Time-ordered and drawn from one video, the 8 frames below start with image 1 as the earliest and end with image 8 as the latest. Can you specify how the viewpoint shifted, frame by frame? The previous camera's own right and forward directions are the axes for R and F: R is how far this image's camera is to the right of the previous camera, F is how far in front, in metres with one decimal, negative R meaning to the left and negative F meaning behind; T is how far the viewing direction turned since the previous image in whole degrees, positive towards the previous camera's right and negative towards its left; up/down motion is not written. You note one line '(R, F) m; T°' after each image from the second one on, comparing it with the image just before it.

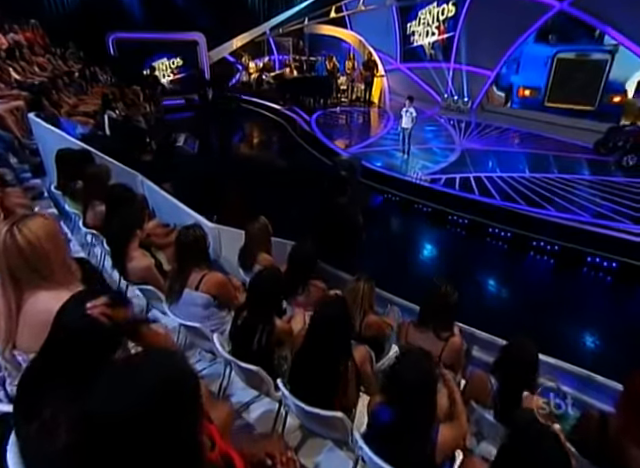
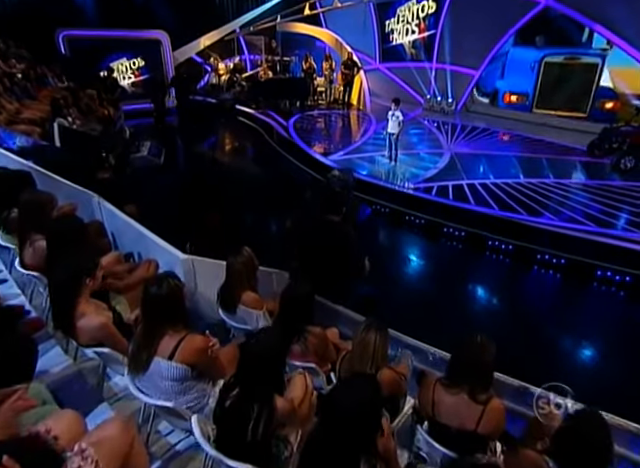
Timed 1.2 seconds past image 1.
(-0.1, +0.5) m; +4°
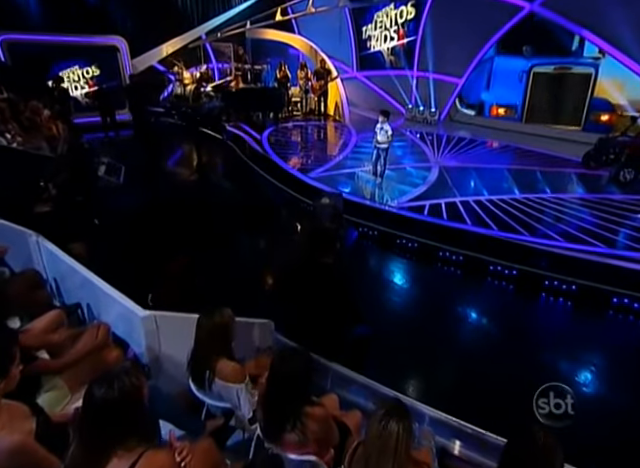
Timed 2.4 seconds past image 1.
(-0.1, +0.5) m; +4°
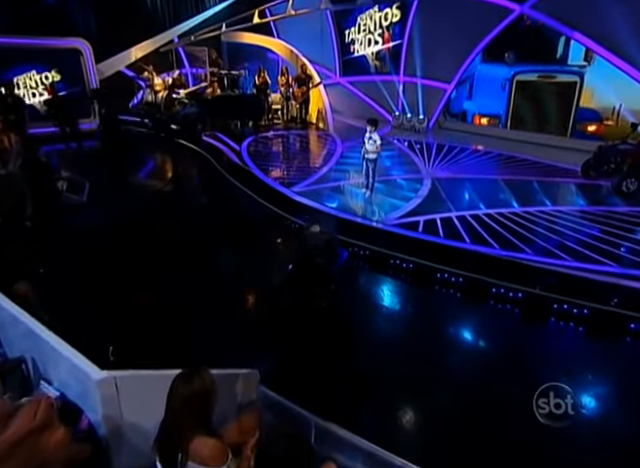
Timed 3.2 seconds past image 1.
(-0.1, +0.4) m; +3°
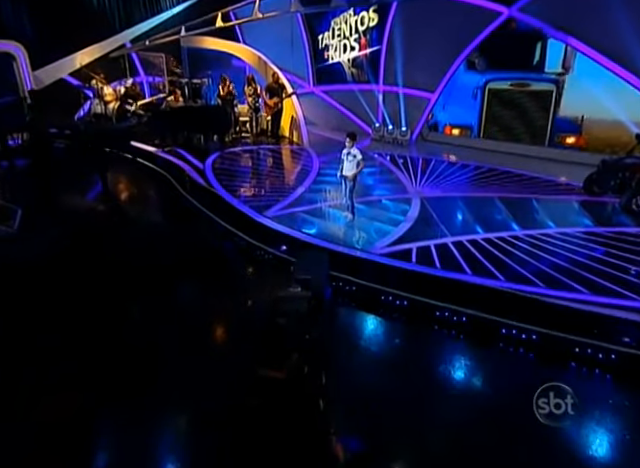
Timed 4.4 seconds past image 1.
(0.0, +0.6) m; +4°
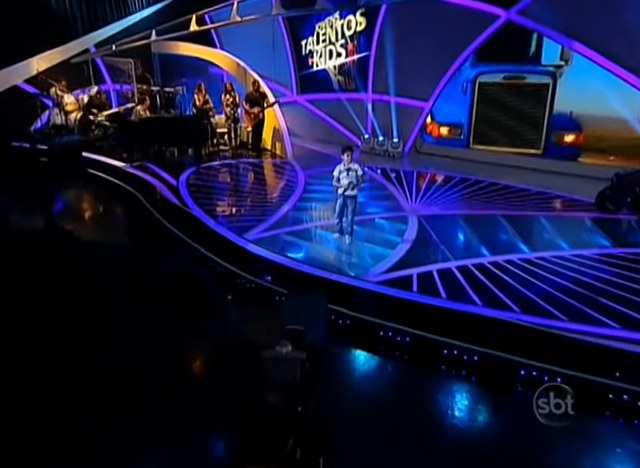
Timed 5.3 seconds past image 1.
(0.0, +0.5) m; +2°
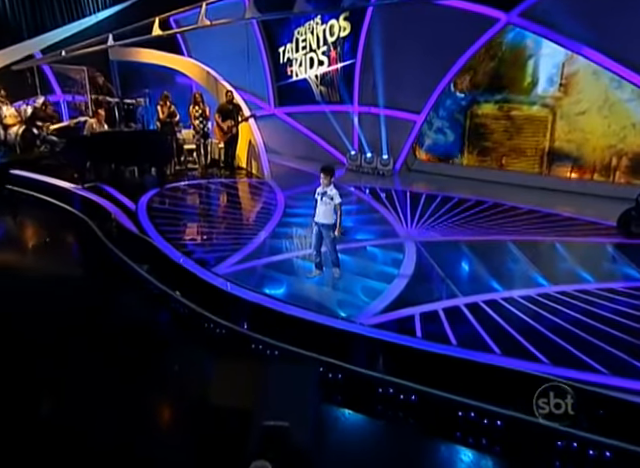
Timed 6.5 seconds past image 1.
(0.0, +0.6) m; +3°
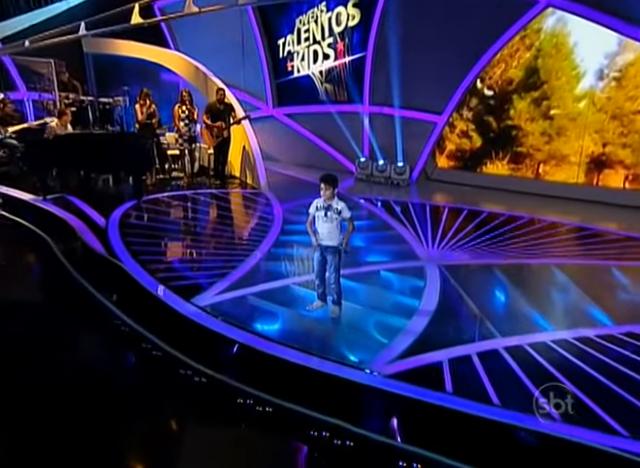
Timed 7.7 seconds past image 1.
(0.0, +0.6) m; 0°
